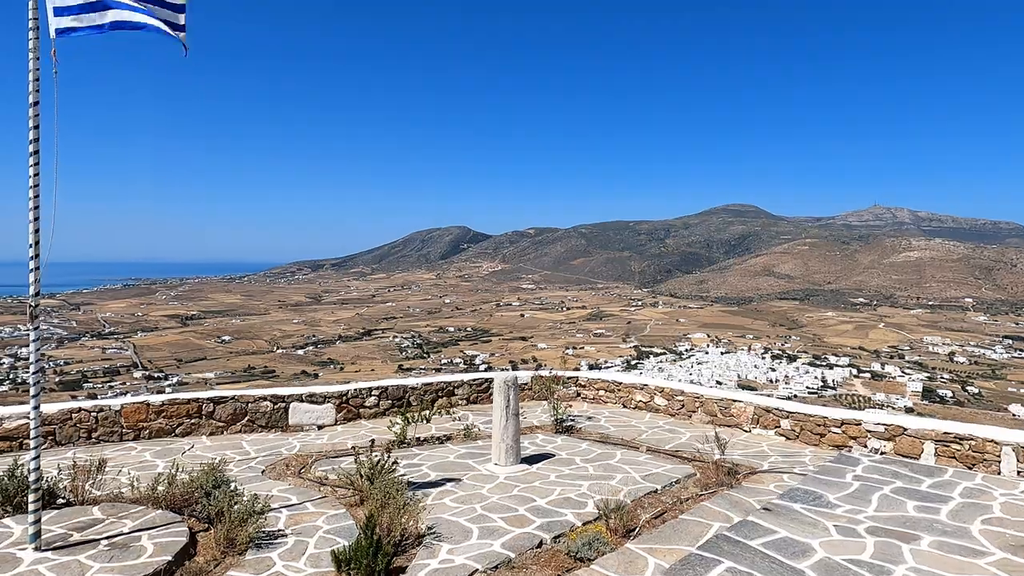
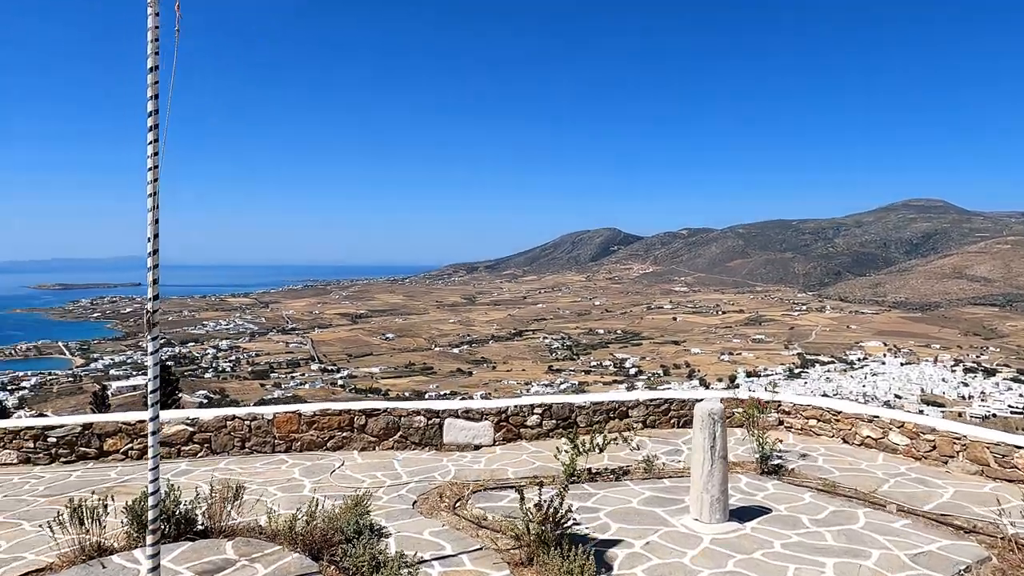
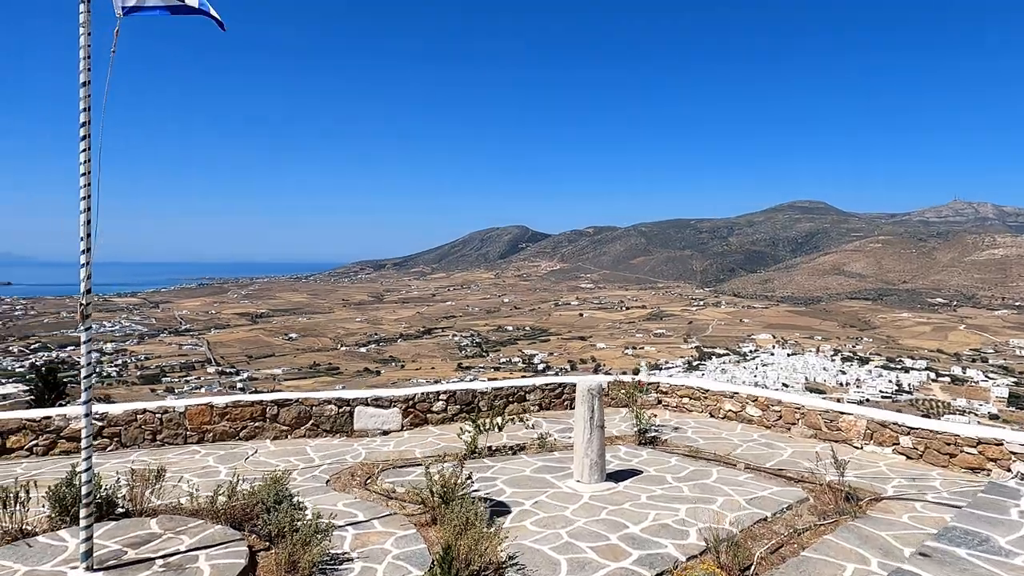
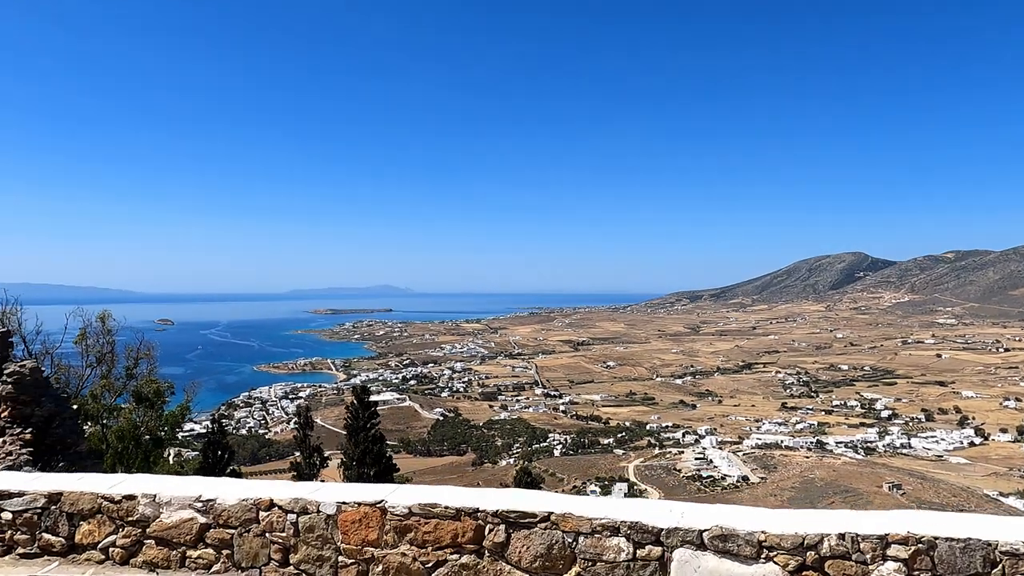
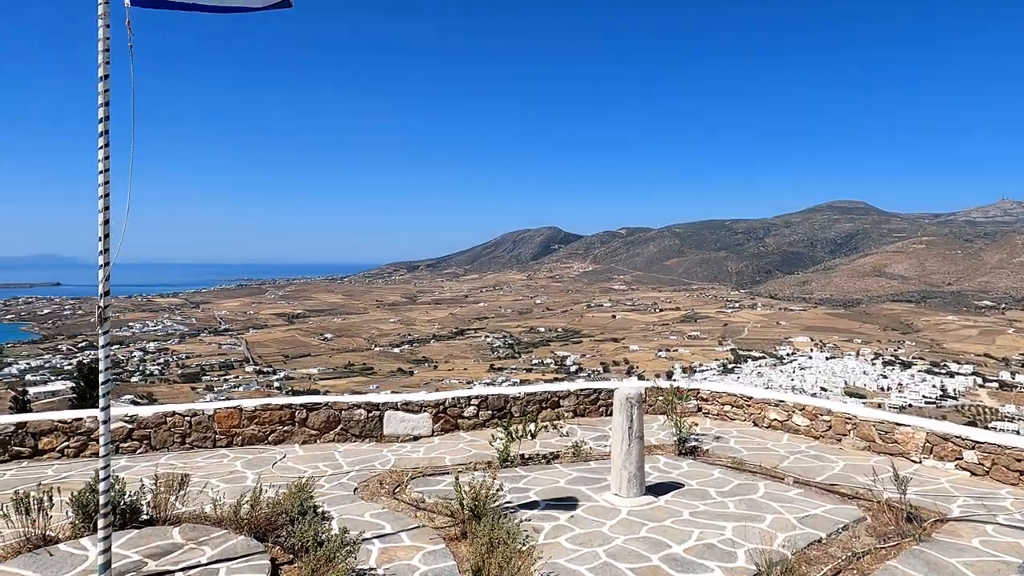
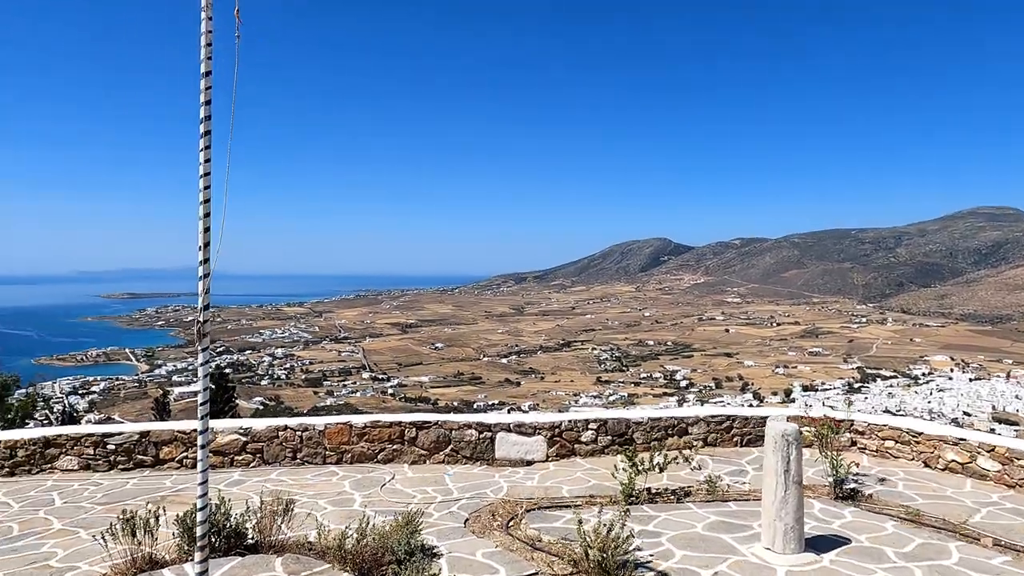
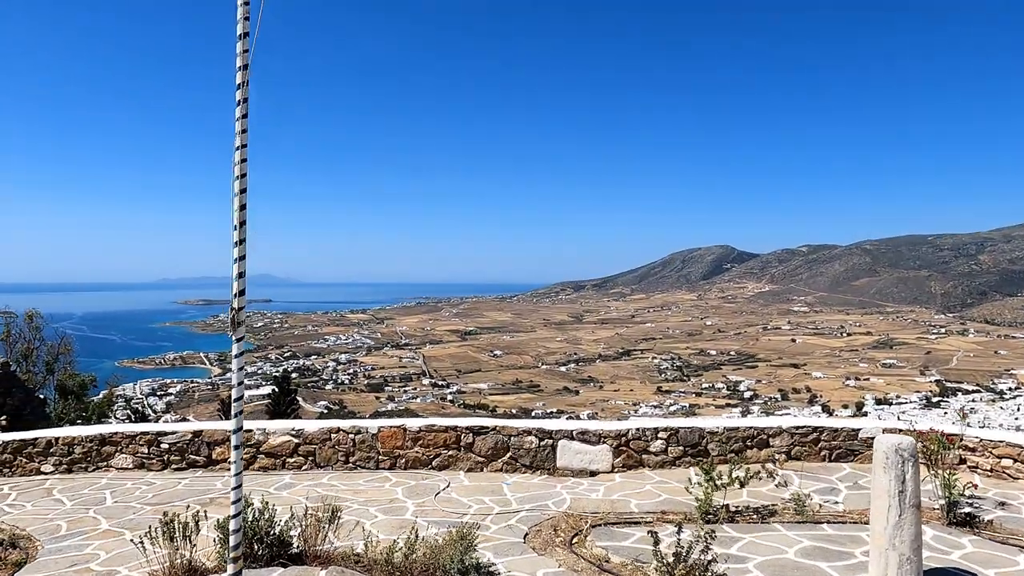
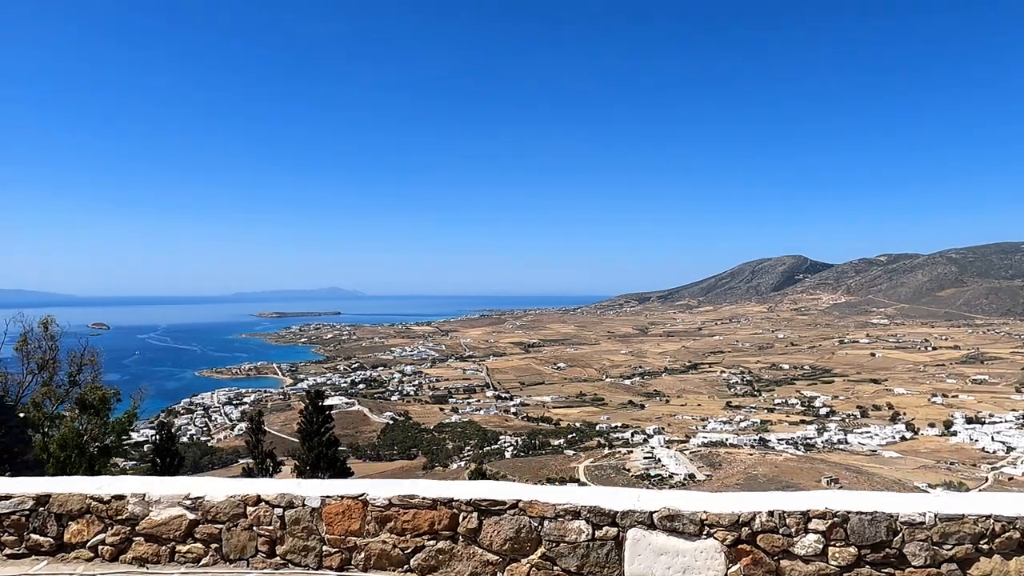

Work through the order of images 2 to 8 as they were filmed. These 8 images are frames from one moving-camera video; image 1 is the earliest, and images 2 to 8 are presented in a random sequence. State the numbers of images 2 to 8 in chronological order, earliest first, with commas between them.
3, 5, 2, 6, 7, 8, 4
